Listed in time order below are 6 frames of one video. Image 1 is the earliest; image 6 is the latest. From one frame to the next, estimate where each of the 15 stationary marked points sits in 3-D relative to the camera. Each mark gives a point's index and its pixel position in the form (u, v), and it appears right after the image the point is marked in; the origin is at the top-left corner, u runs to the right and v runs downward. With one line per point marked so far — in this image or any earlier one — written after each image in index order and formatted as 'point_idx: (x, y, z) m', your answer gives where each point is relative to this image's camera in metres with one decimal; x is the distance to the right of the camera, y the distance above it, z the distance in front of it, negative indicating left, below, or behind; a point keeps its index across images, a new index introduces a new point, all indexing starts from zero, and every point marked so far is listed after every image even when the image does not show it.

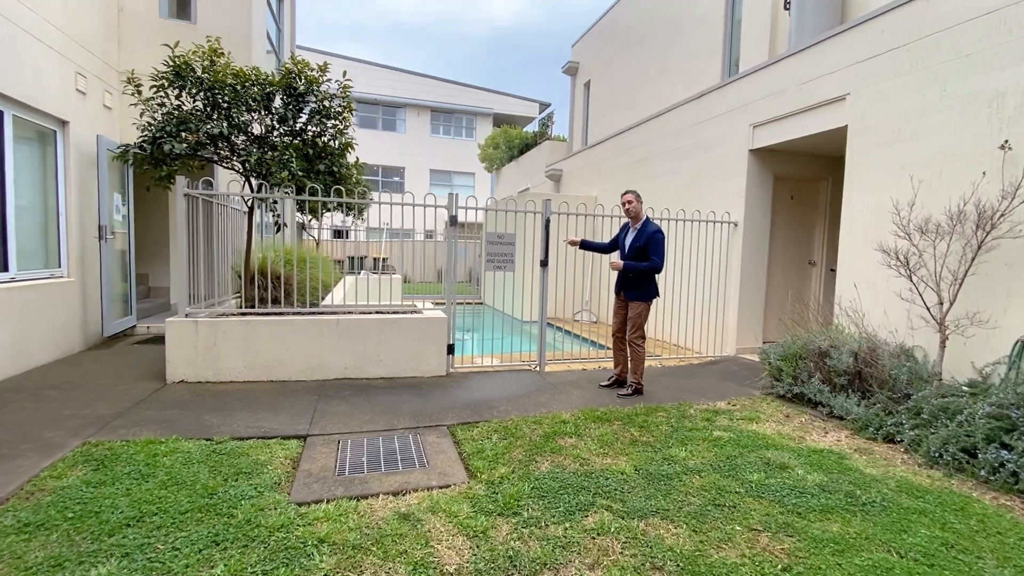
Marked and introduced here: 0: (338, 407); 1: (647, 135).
0: (-1.6, -1.1, +4.3) m
1: (+2.5, +2.8, +8.7) m
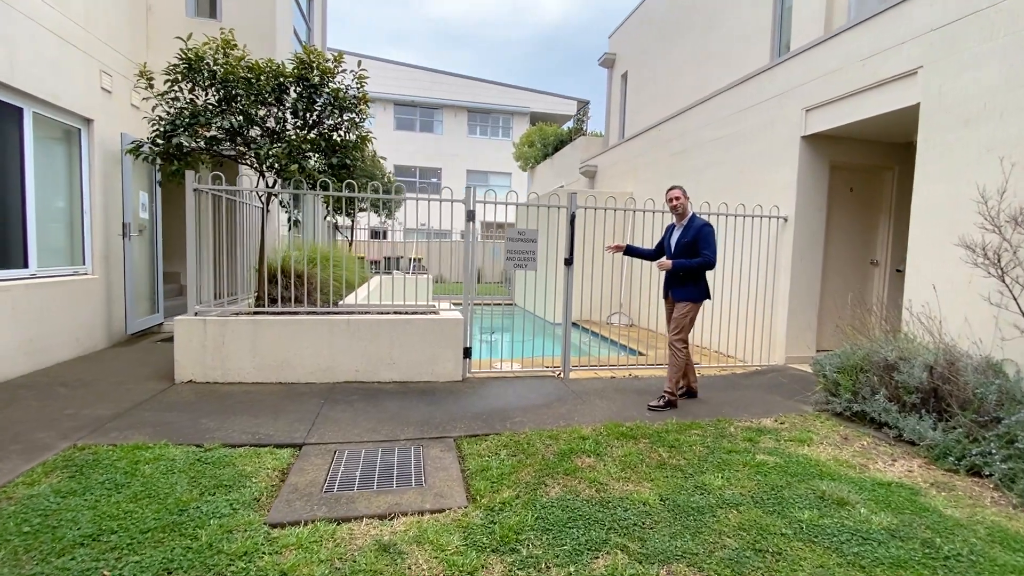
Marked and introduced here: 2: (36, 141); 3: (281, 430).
0: (-1.5, -1.1, +4.1) m
1: (+3.0, +2.8, +8.1) m
2: (-4.9, +1.5, +5.0) m
3: (-1.8, -1.1, +3.7) m
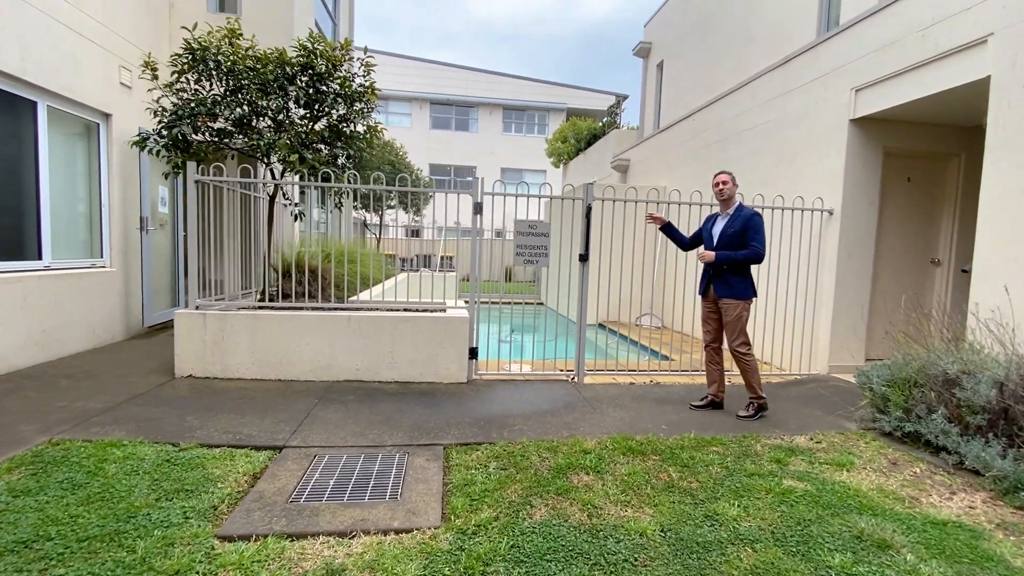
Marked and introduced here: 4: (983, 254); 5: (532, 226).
0: (-1.5, -1.0, +3.9) m
1: (+3.3, +2.7, +7.5) m
2: (-4.8, +1.6, +5.0) m
3: (-1.8, -1.0, +3.5) m
4: (+4.0, +0.3, +4.0) m
5: (+0.2, +0.6, +4.9) m
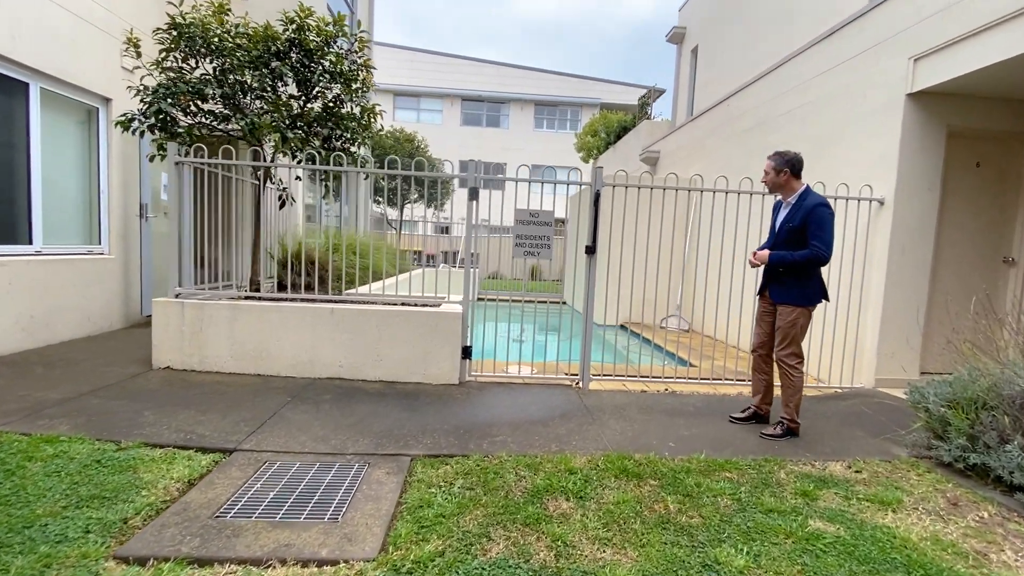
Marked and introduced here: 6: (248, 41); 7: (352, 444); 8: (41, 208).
0: (-1.6, -0.9, +3.6) m
1: (+3.5, +2.7, +6.8) m
2: (-4.8, +1.7, +4.9) m
3: (-1.9, -0.9, +3.2) m
4: (+3.9, +0.3, +3.3) m
5: (+0.2, +0.7, +4.5) m
6: (-2.5, +2.3, +4.5) m
7: (-1.0, -1.0, +3.2) m
8: (-4.8, +0.8, +4.8) m
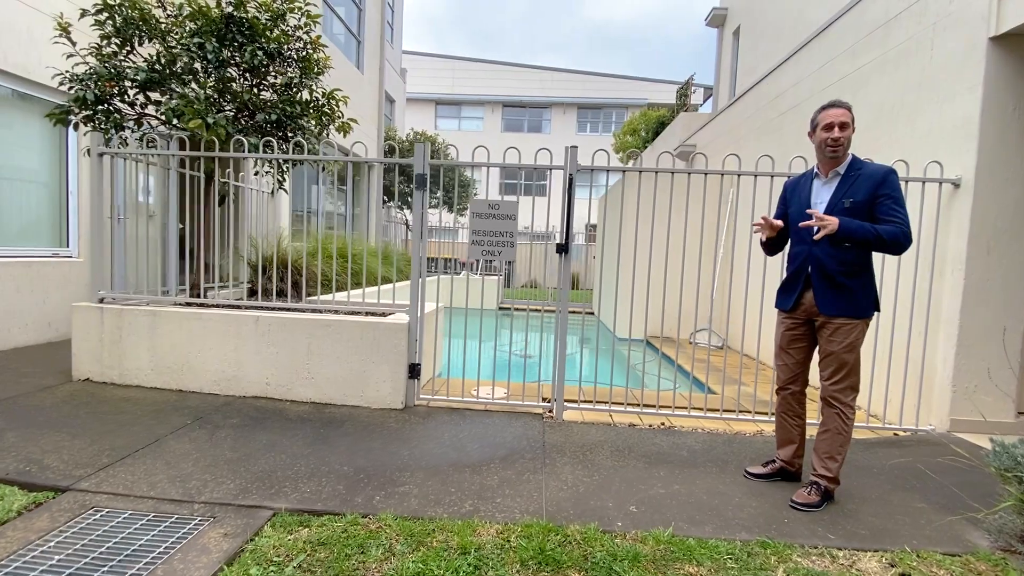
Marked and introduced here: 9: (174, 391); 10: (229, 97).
0: (-2.0, -1.0, +3.0) m
1: (+3.5, +2.6, +5.7) m
2: (-5.0, +1.7, +4.8) m
3: (-2.4, -1.0, +2.7) m
4: (+3.4, +0.2, +2.1) m
5: (-0.2, +0.6, +3.7) m
6: (-2.9, +2.3, +4.1) m
7: (-1.6, -1.0, +2.5) m
8: (-5.0, +0.8, +4.7) m
9: (-2.7, -0.8, +3.8) m
10: (-2.6, +1.7, +4.4) m
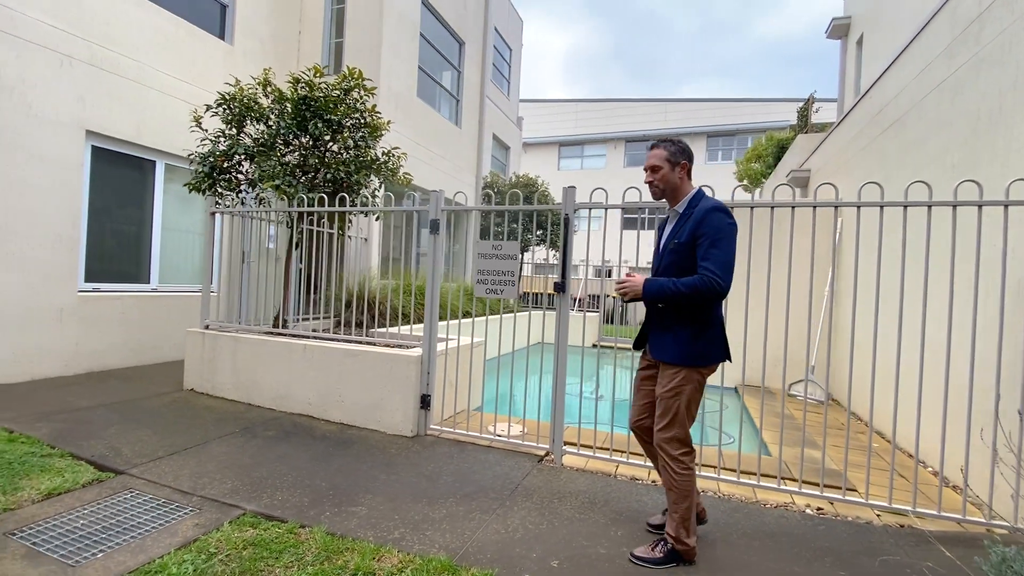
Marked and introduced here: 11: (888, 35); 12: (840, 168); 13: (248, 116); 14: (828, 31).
0: (-2.2, -1.2, +3.6) m
1: (+4.0, +2.1, +4.9) m
2: (-4.4, +1.4, +6.4) m
3: (-2.7, -1.2, +3.4) m
4: (+2.8, 0.0, +1.3) m
5: (-0.1, +0.3, +3.9) m
6: (-2.5, +2.0, +5.2) m
7: (-1.9, -1.2, +3.0) m
8: (-4.5, +0.4, +6.2) m
9: (-2.6, -1.1, +4.6) m
10: (-2.2, +1.4, +5.3) m
11: (+5.3, +3.6, +6.8) m
12: (+4.7, +1.7, +6.9) m
13: (-2.9, +1.9, +5.3) m
14: (+6.2, +5.1, +9.4) m
